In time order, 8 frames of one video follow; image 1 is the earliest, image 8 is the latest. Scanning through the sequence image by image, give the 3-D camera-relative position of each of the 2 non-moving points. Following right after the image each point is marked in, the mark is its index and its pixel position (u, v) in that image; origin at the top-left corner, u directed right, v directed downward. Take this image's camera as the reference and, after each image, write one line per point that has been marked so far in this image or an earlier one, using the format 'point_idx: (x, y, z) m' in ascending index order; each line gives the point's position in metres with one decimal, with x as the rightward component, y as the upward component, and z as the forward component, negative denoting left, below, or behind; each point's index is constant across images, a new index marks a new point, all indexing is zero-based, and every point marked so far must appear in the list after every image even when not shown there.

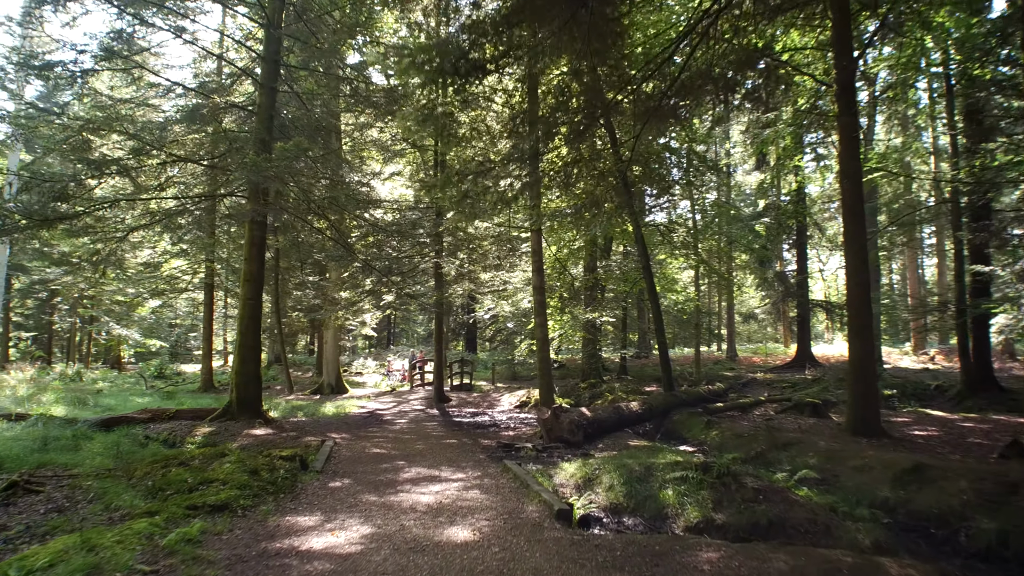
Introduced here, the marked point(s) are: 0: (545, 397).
0: (+0.4, -1.2, +7.6) m
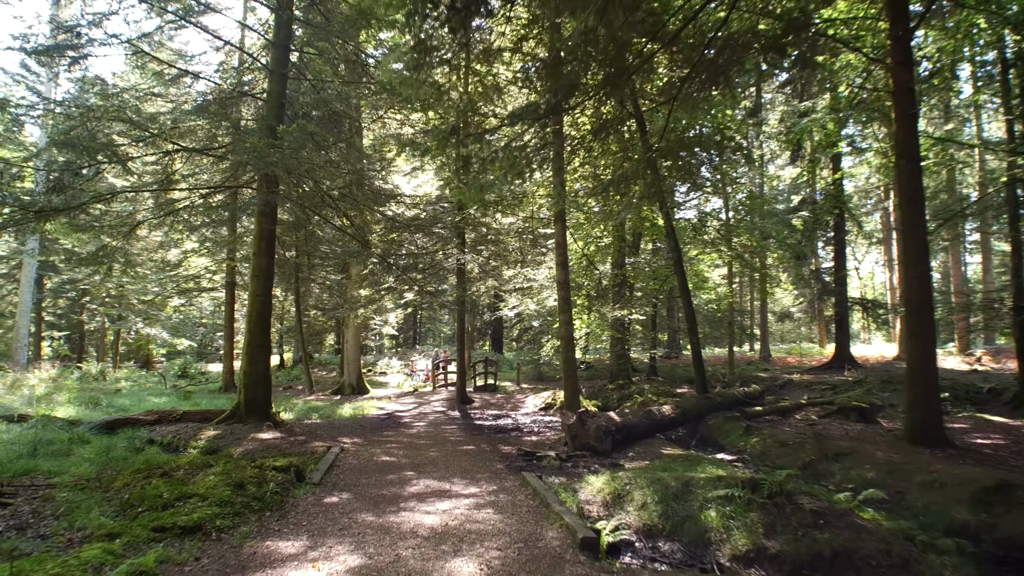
0: (+0.6, -1.2, +7.1) m
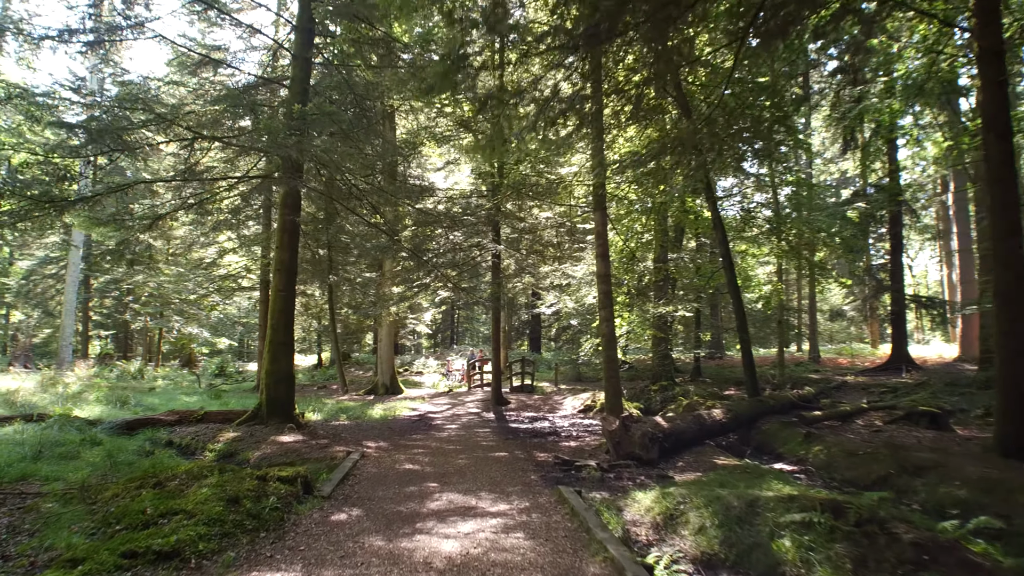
0: (+1.0, -1.1, +6.6) m
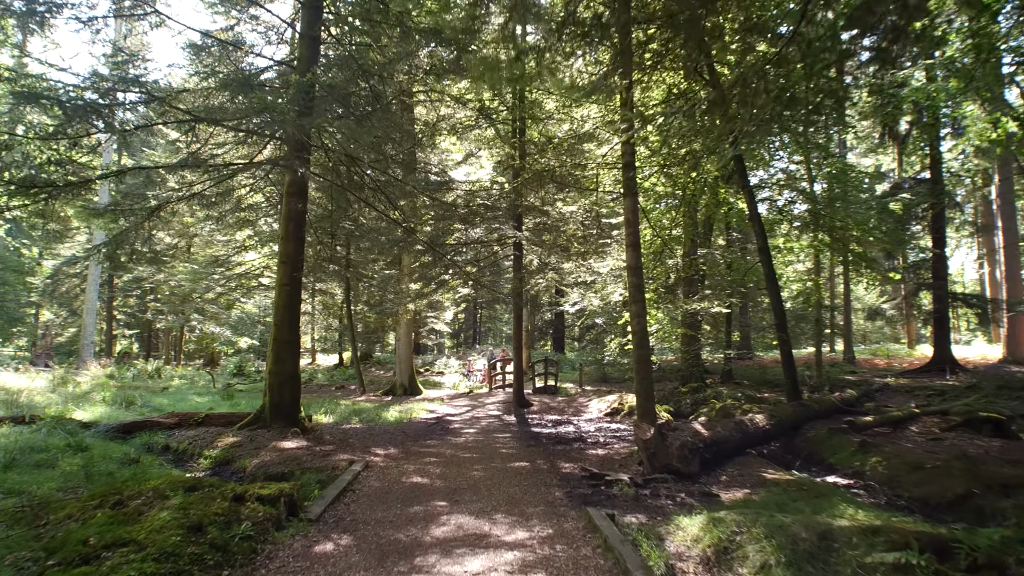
0: (+1.2, -1.1, +6.1) m
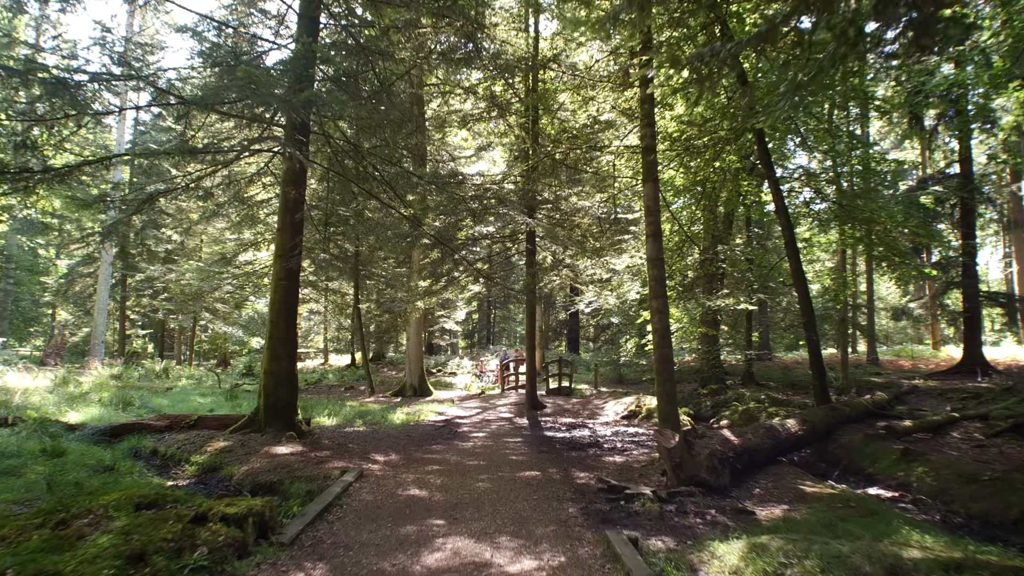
0: (+1.3, -1.0, +5.7) m
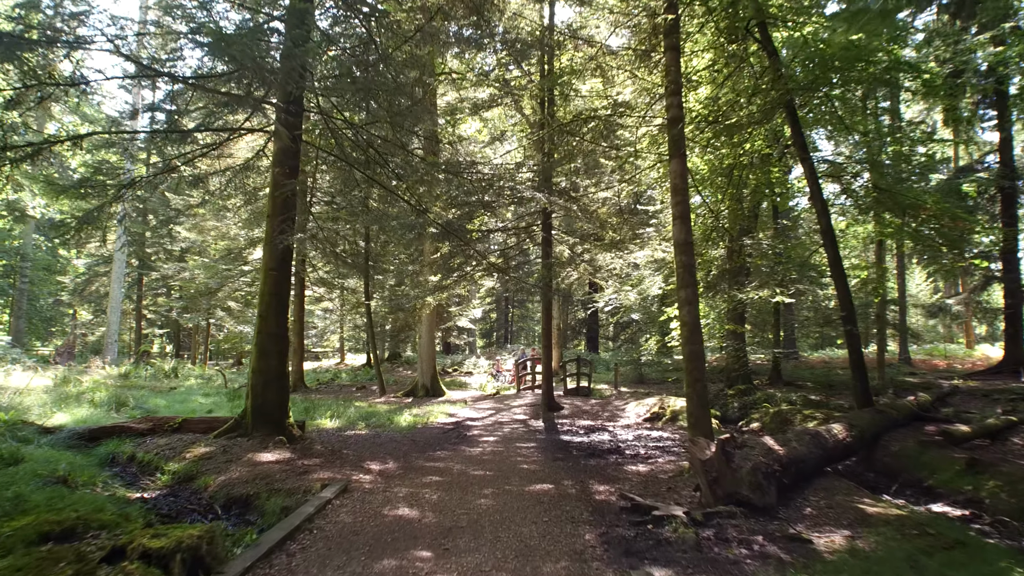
0: (+1.4, -0.9, +5.1) m
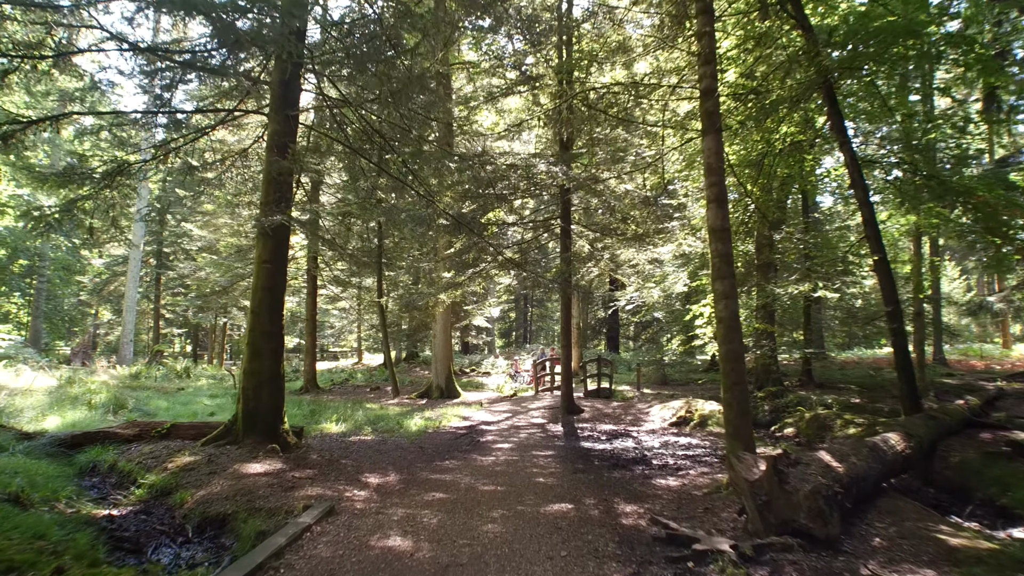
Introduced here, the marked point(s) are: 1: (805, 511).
0: (+1.5, -0.9, +4.6) m
1: (+1.3, -1.0, +3.1) m
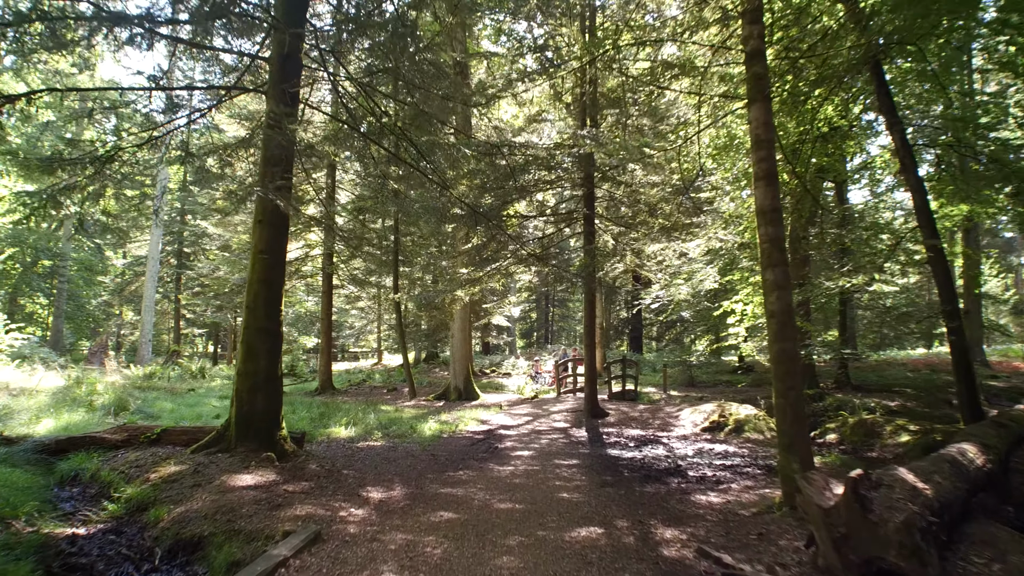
0: (+1.6, -0.8, +4.1) m
1: (+1.4, -0.9, +2.6) m
